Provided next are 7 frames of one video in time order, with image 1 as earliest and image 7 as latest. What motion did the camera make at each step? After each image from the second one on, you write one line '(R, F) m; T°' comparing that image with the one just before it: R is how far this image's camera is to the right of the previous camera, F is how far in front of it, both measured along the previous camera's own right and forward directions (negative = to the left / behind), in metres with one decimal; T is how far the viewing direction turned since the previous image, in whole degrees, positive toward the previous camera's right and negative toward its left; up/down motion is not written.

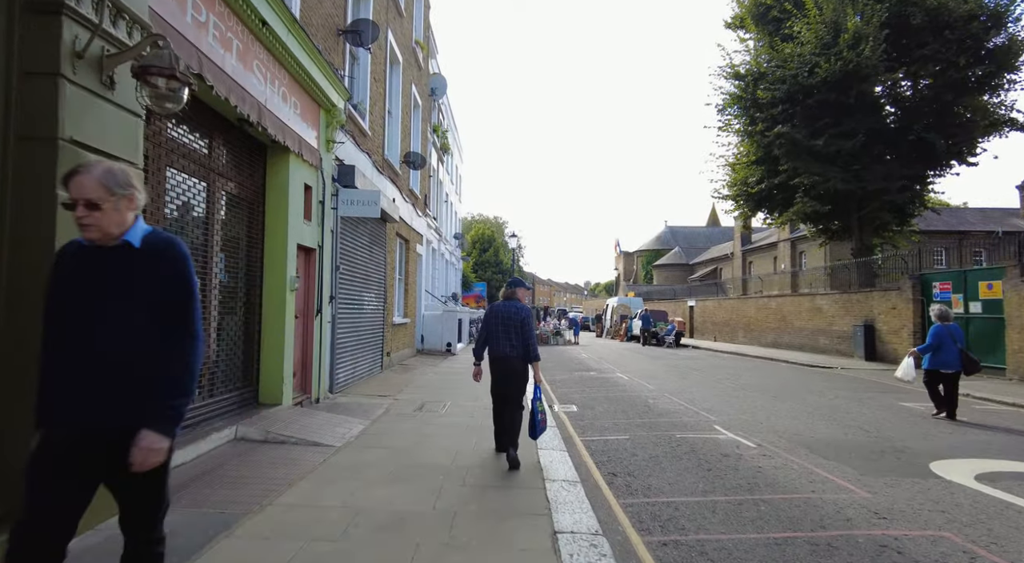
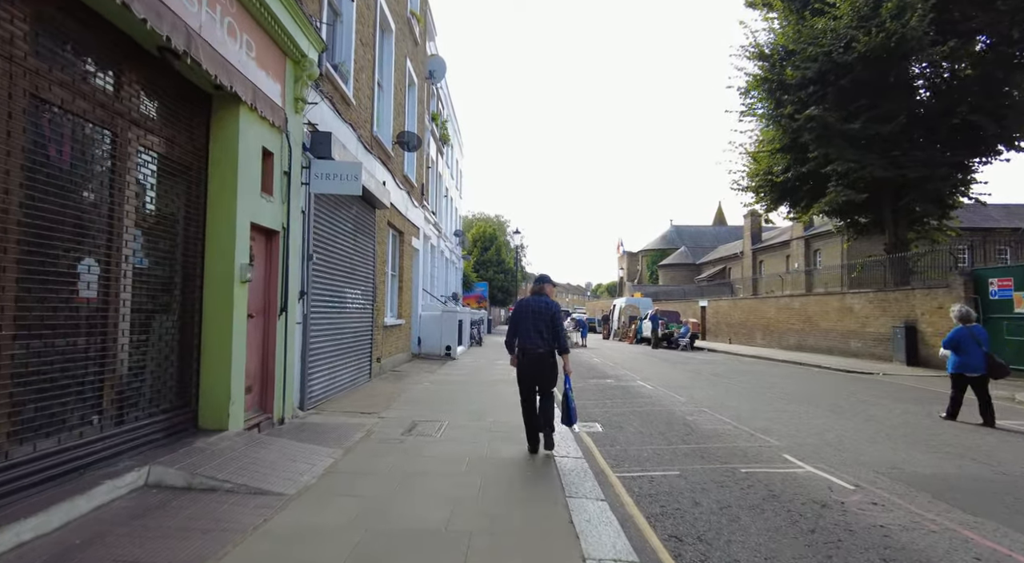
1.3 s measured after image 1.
(-0.1, +1.6) m; 0°
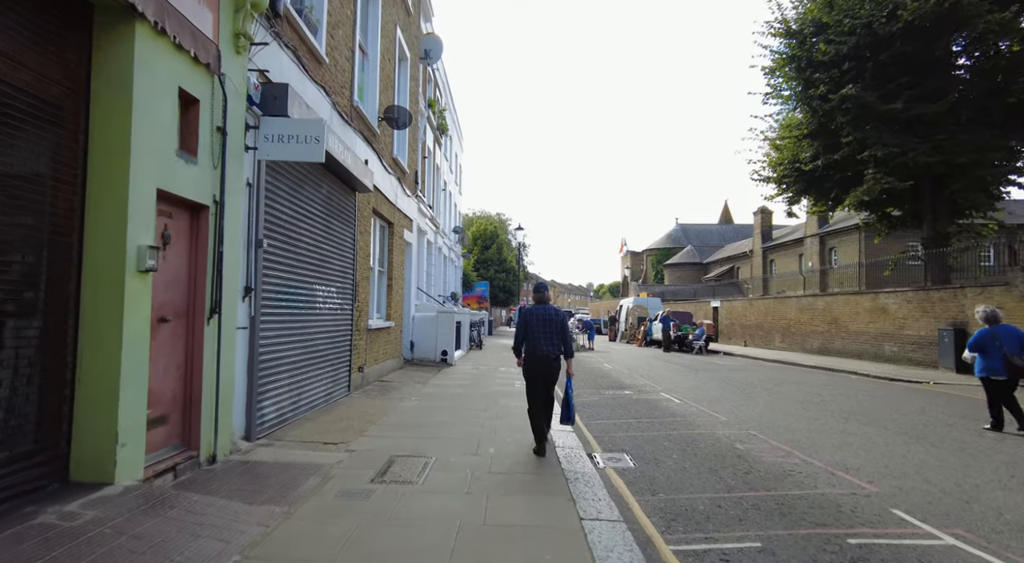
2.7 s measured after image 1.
(-0.1, +1.6) m; 0°
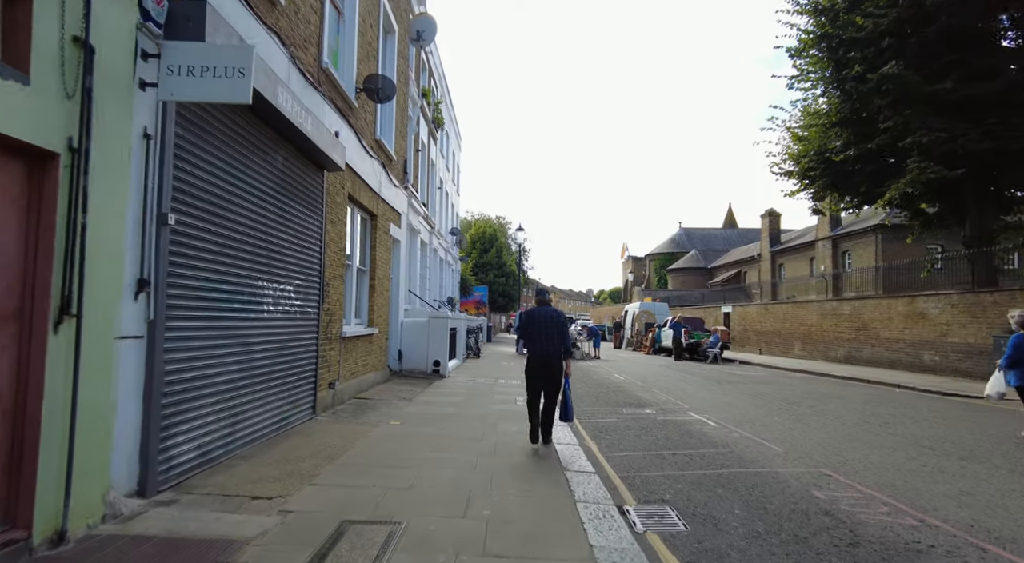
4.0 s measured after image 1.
(0.0, +1.7) m; 0°
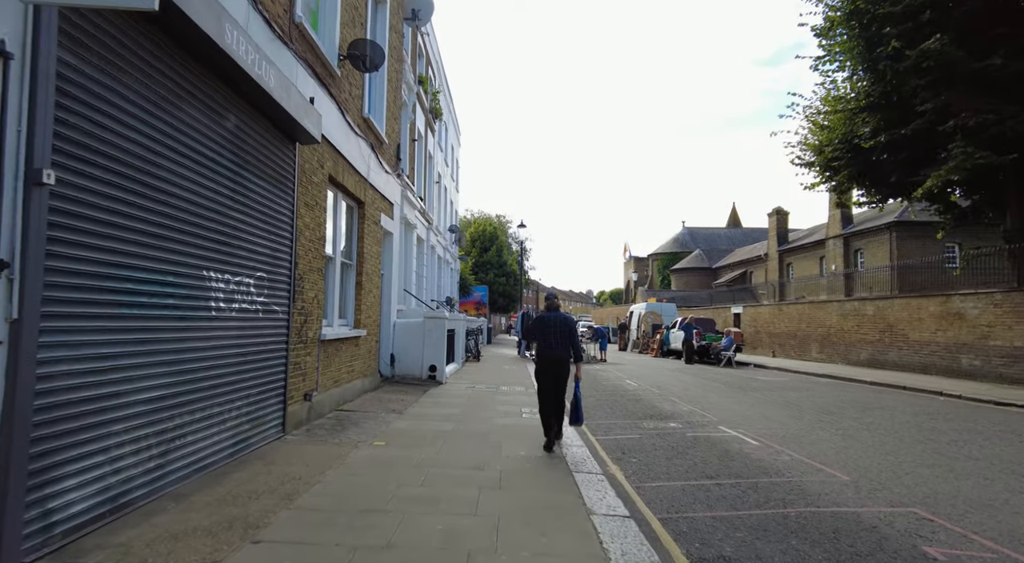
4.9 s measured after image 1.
(-0.1, +1.2) m; 0°
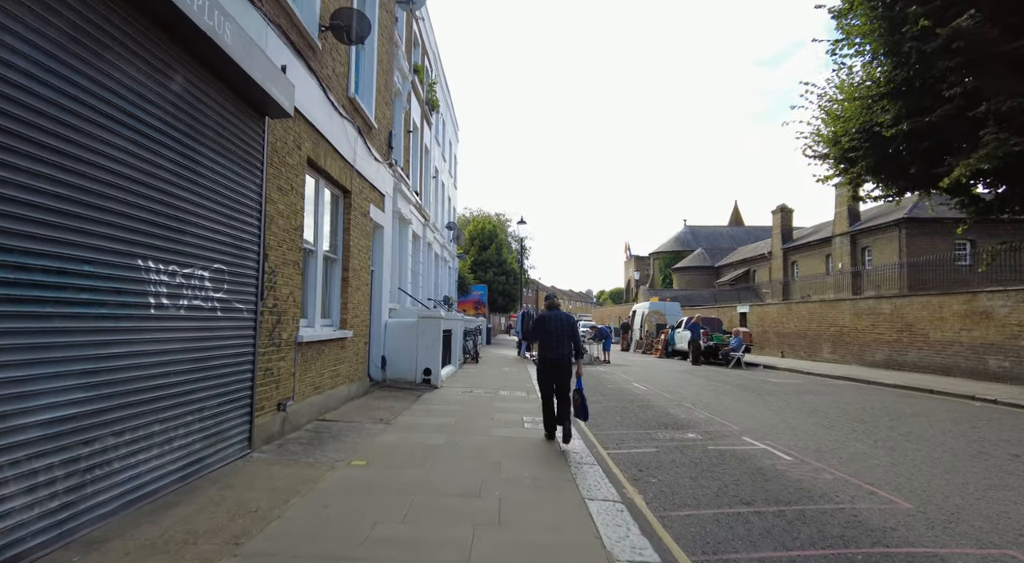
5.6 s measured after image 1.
(0.0, +0.9) m; 0°
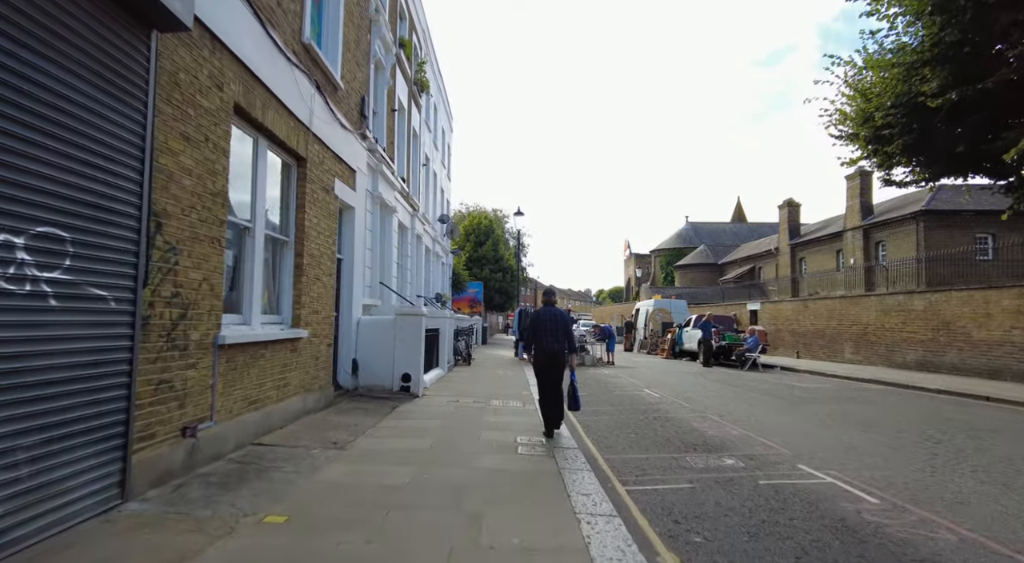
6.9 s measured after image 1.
(+0.1, +1.7) m; 0°
